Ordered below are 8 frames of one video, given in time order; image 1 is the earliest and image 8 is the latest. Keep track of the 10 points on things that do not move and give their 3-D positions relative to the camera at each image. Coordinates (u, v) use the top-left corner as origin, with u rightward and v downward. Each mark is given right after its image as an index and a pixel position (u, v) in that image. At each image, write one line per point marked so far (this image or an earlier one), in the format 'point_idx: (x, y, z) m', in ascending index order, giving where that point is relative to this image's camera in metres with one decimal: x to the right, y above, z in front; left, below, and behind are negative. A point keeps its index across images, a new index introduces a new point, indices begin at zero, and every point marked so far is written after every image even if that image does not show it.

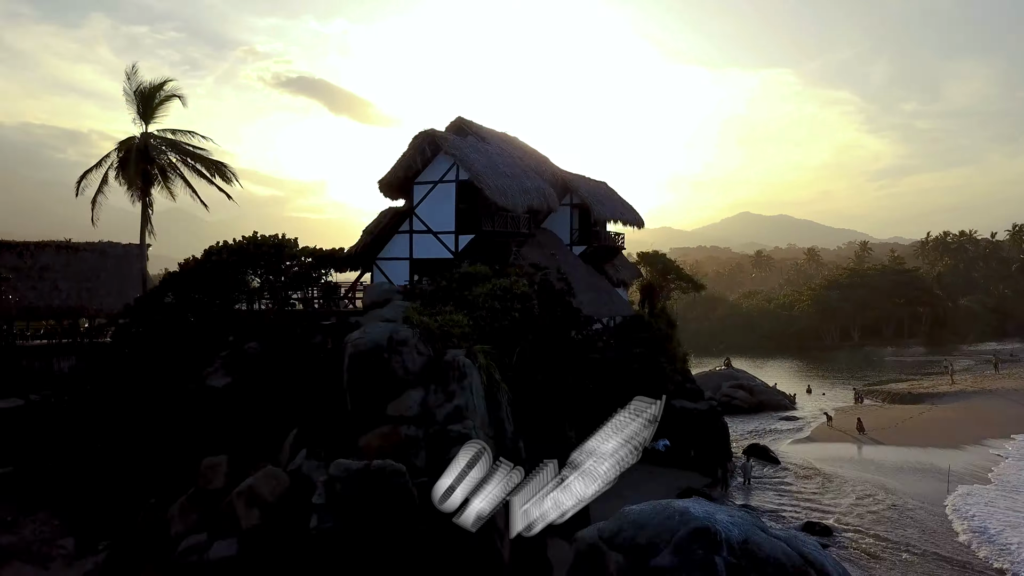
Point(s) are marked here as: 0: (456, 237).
0: (-1.2, +1.1, +13.8) m
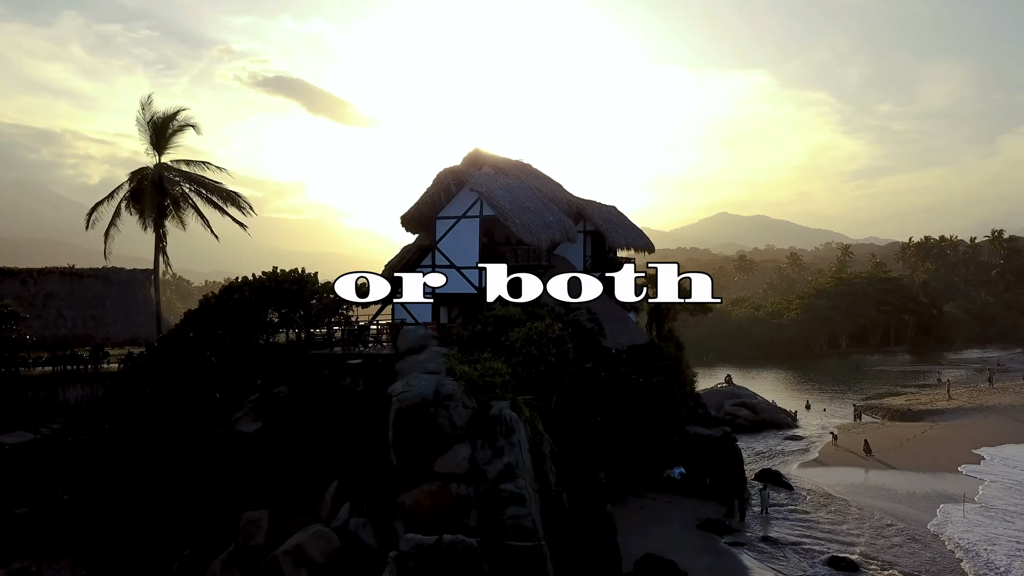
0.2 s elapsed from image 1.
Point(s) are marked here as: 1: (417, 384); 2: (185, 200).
0: (-0.7, +0.3, +13.7) m
1: (-1.3, -1.3, +8.3) m
2: (-8.9, +2.4, +16.6) m
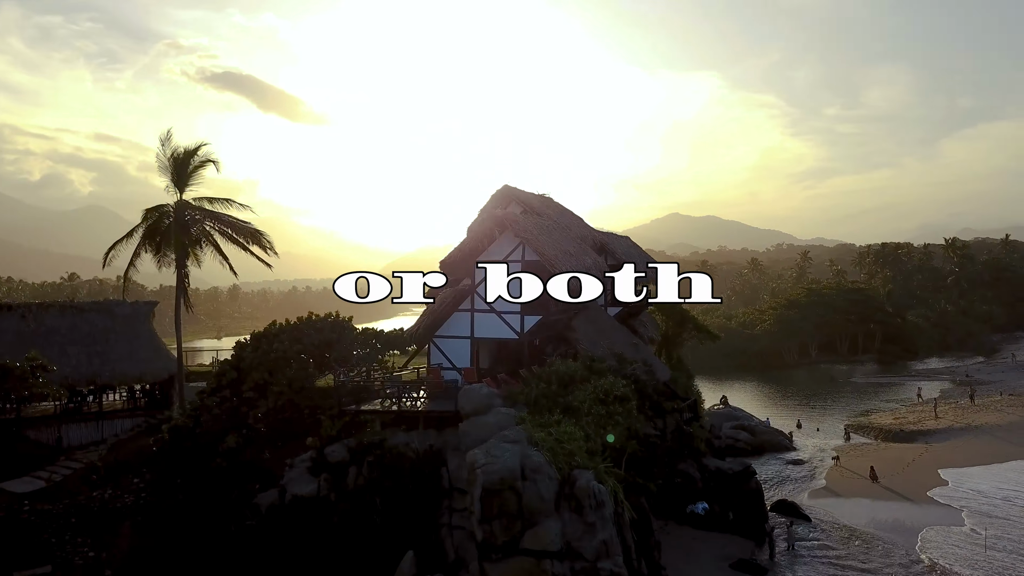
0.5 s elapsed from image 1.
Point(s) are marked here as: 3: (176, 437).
0: (+0.3, -0.7, +13.6) m
1: (-0.2, -2.2, +8.1) m
2: (-8.1, +1.3, +16.2) m
3: (-6.2, -2.8, +11.4) m
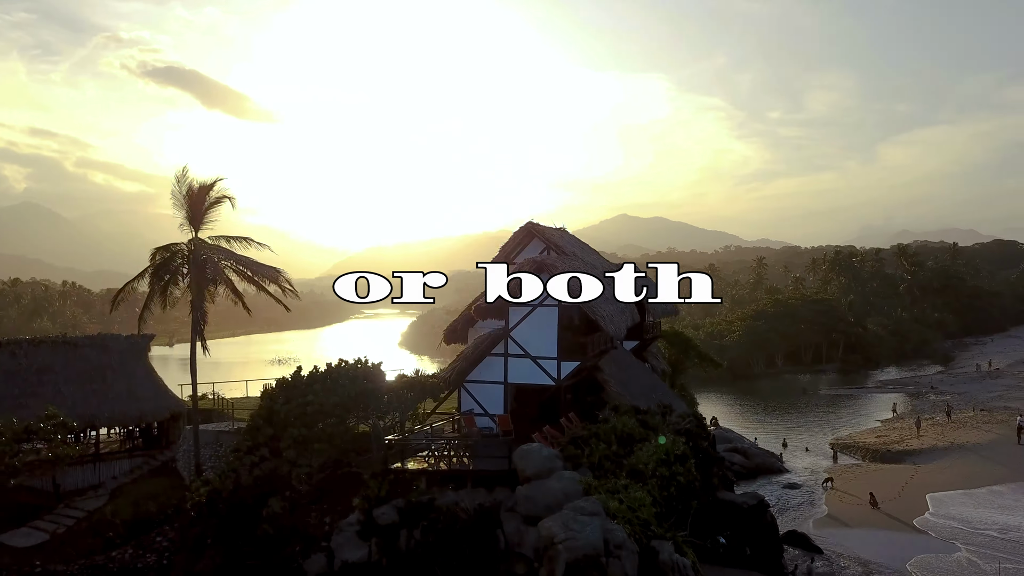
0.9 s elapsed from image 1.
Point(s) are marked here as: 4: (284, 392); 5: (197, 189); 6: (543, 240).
0: (+1.0, -1.7, +13.4) m
1: (+0.9, -3.1, +7.9) m
2: (-7.4, +0.3, +15.7) m
3: (-5.3, -3.8, +10.8) m
4: (-4.4, -2.0, +12.1) m
5: (-7.8, +2.5, +15.3) m
6: (+0.8, +1.4, +16.6) m
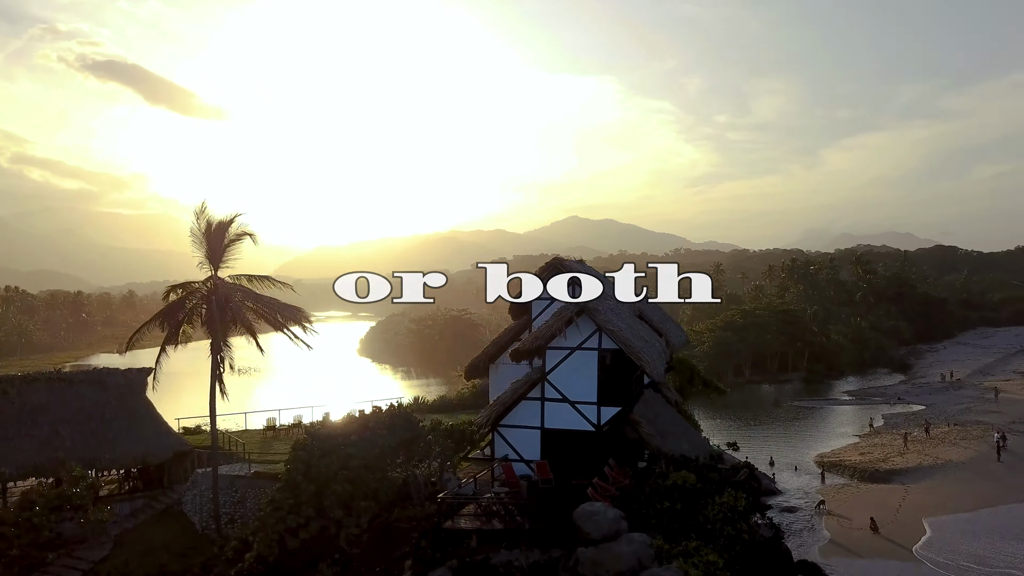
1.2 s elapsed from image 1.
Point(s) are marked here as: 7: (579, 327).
0: (+1.8, -2.6, +13.2) m
1: (+1.9, -3.9, +7.6) m
2: (-6.7, -0.7, +15.1) m
3: (-4.4, -4.7, +10.3) m
4: (-3.5, -2.9, +11.6) m
5: (-7.1, +1.5, +14.7) m
6: (+1.5, +0.4, +16.5) m
7: (+1.5, -0.8, +13.2) m
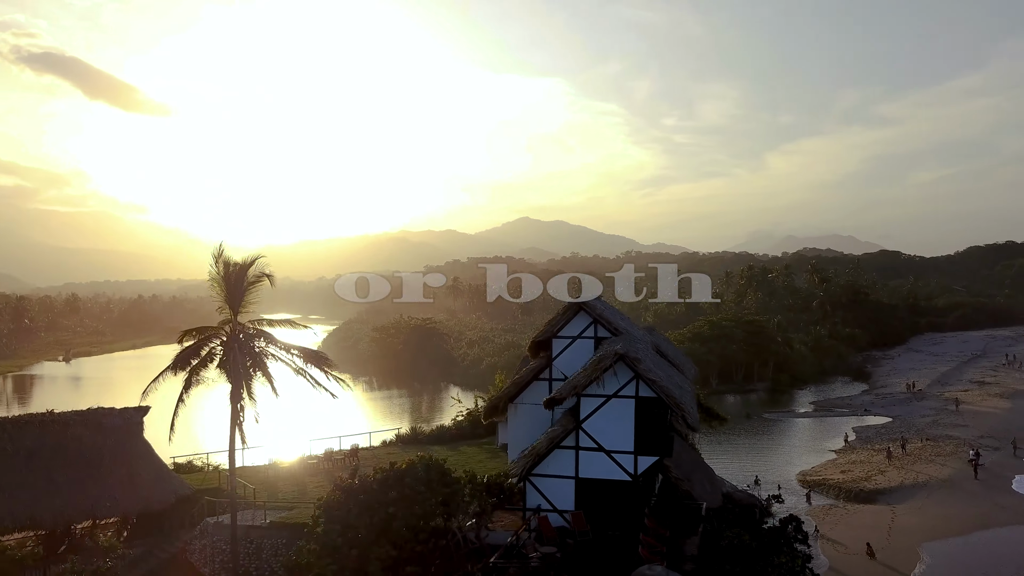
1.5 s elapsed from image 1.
0: (+2.6, -3.6, +13.1) m
1: (+2.9, -4.8, +7.5) m
2: (-6.1, -1.8, +14.6) m
3: (-3.5, -5.6, +9.8) m
4: (-2.6, -3.9, +11.2) m
5: (-6.4, +0.5, +14.3) m
6: (+2.1, -0.7, +16.4) m
7: (+2.3, -1.9, +13.1) m
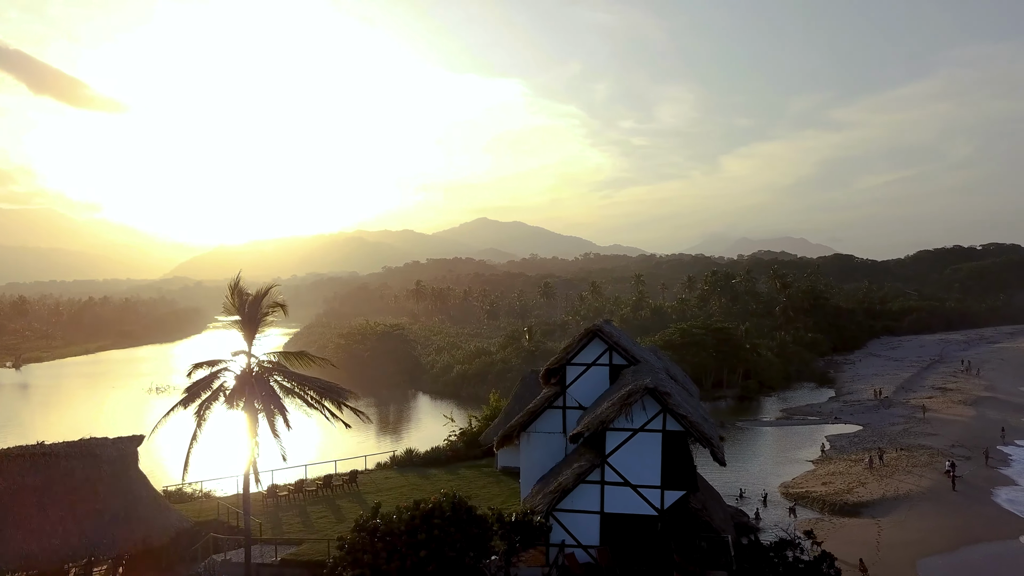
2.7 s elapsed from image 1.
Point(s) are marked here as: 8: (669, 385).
0: (+3.1, -4.3, +13.0) m
1: (+3.7, -5.5, +7.4) m
2: (-5.6, -2.5, +14.2) m
3: (-2.8, -6.3, +9.5) m
4: (-2.0, -4.6, +10.9) m
5: (-5.9, -0.2, +13.9) m
6: (+2.4, -1.4, +16.3) m
7: (+2.8, -2.6, +13.1) m
8: (+3.4, -2.1, +13.4) m
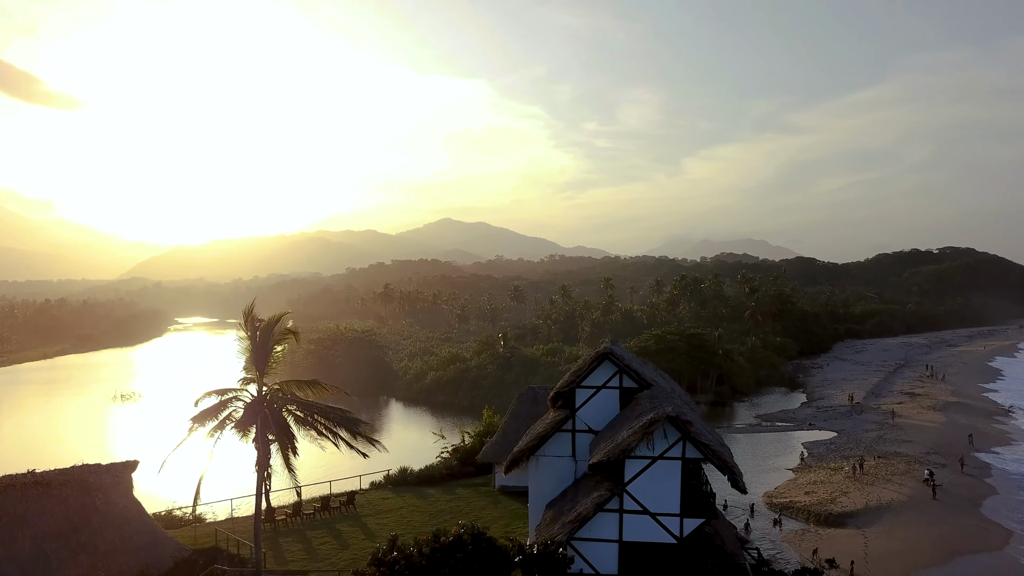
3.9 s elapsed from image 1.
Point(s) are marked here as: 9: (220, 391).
0: (+3.5, -4.9, +13.0) m
1: (+4.3, -6.0, +7.4) m
2: (-5.2, -3.1, +13.9) m
3: (-2.3, -6.8, +9.2) m
4: (-1.6, -5.2, +10.7) m
5: (-5.5, -0.8, +13.6) m
6: (+2.7, -2.0, +16.3) m
7: (+3.2, -3.2, +13.1) m
8: (+3.8, -2.7, +13.4) m
9: (-6.7, -2.3, +13.7) m
